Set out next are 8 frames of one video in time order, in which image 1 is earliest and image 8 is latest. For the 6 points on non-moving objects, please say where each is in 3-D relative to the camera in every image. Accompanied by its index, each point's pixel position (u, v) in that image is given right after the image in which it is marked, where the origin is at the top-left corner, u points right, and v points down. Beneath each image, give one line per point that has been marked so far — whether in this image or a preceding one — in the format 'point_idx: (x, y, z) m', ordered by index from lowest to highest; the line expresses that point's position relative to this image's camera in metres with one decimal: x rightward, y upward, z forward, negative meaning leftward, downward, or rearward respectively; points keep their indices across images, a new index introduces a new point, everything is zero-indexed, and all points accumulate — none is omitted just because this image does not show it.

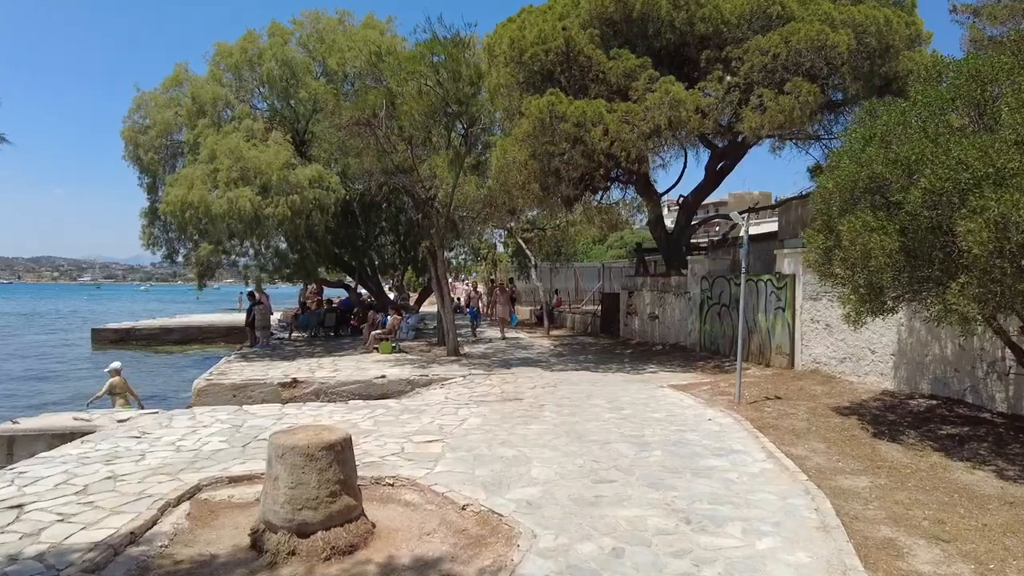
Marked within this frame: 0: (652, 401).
0: (+2.2, -1.8, +10.3) m
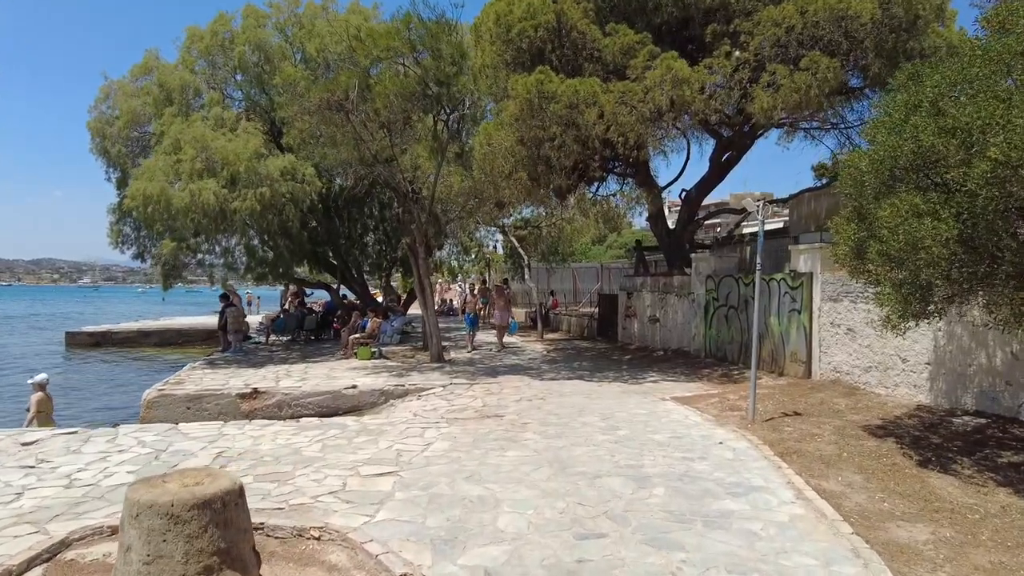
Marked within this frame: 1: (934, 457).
0: (+1.9, -1.8, +8.9) m
1: (+4.4, -1.7, +6.8) m
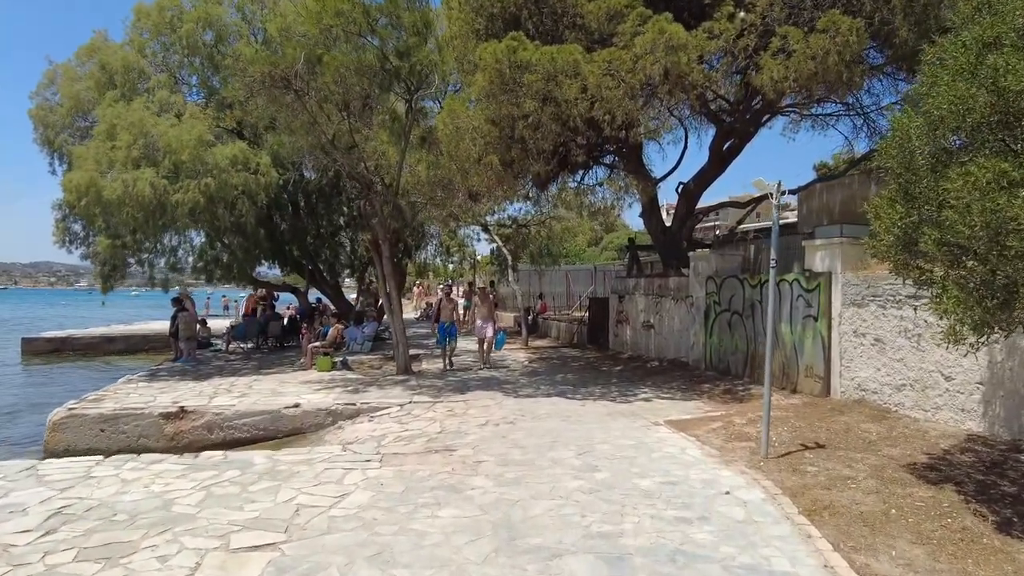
0: (+1.4, -1.8, +7.1) m
1: (+3.9, -1.8, +5.1) m
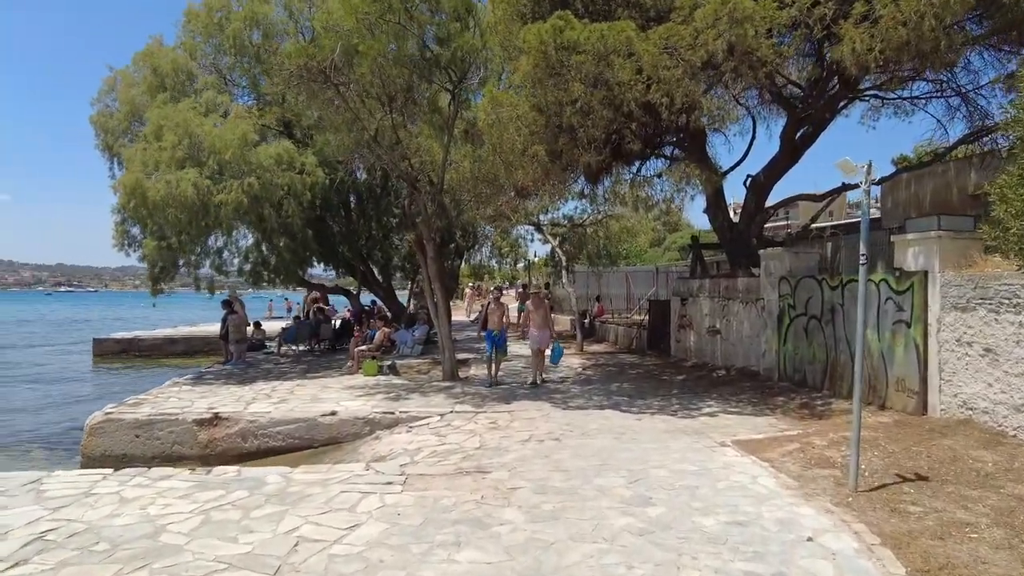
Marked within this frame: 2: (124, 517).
0: (+1.8, -1.8, +6.1) m
1: (+4.0, -1.8, +3.8) m
2: (-3.1, -1.8, +5.2) m
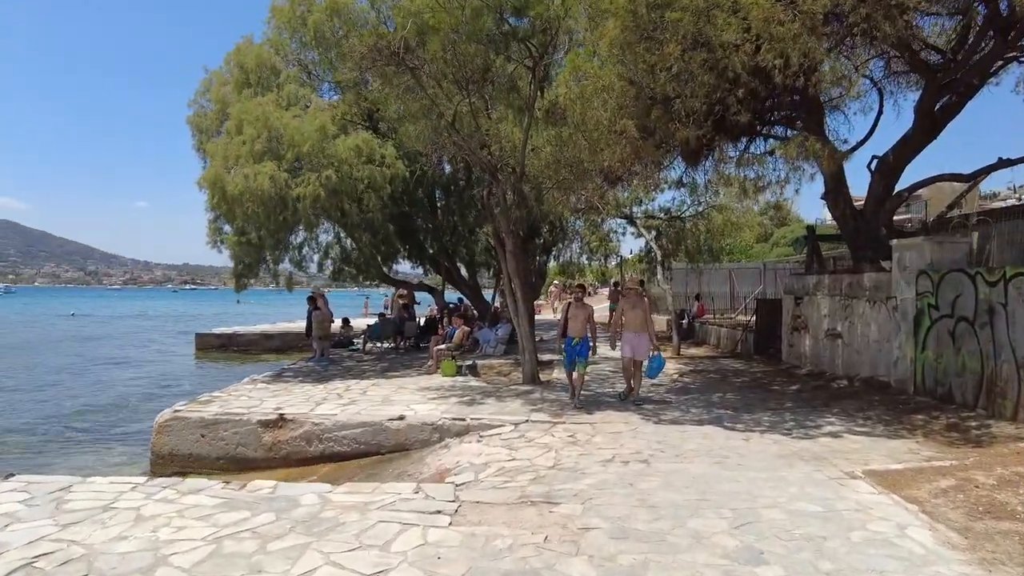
0: (+2.3, -1.7, +4.7) m
1: (+4.2, -1.7, +2.1) m
2: (-2.6, -1.7, +4.5) m
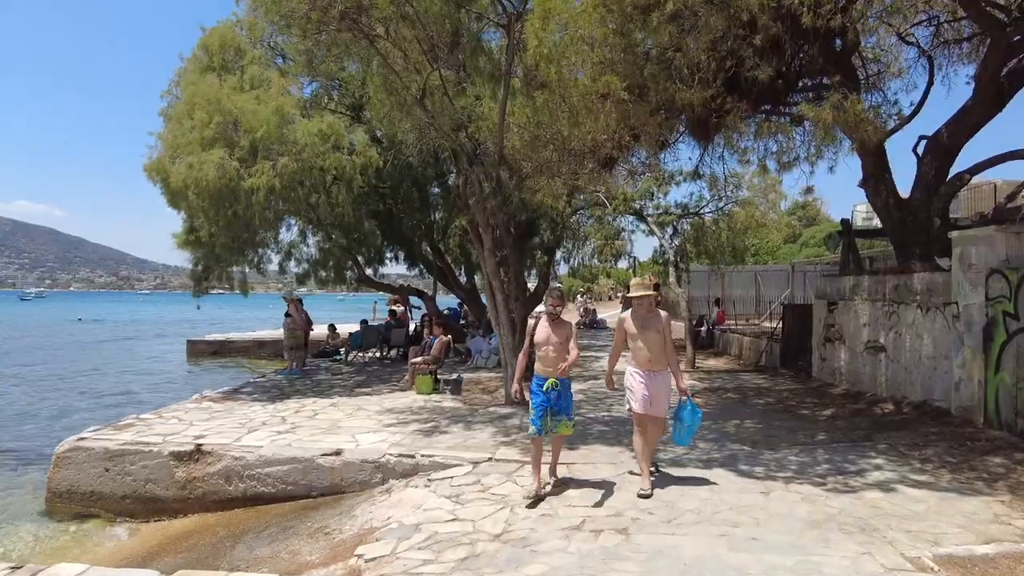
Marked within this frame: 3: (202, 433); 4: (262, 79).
0: (+1.7, -1.7, +2.8) m
1: (+3.5, -1.7, +0.2) m
2: (-3.2, -1.8, +2.8) m
3: (-4.1, -1.9, +8.9) m
4: (-5.1, +4.3, +13.5) m
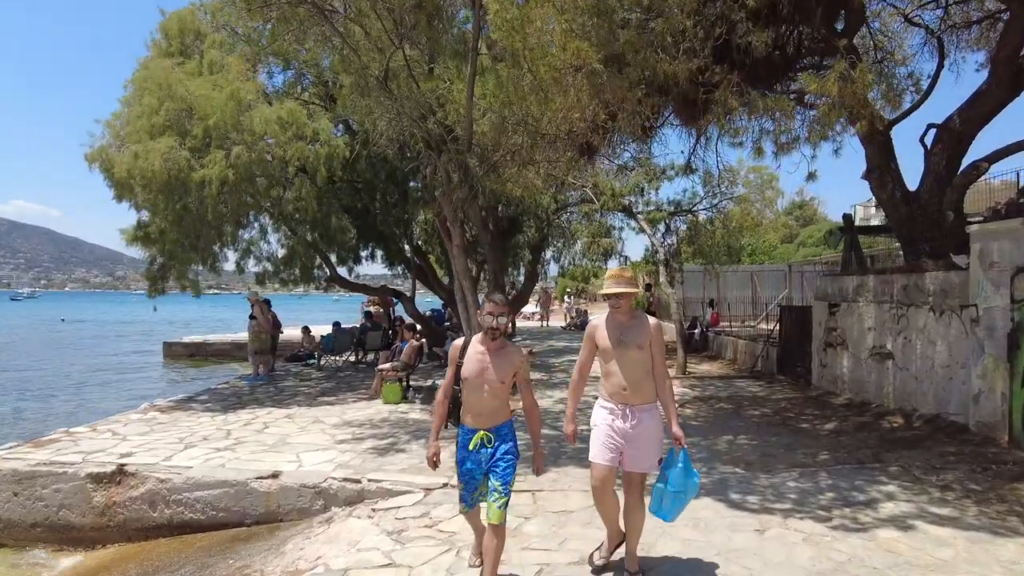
0: (+1.3, -1.7, +1.9) m
1: (+3.1, -1.7, -0.8) m
2: (-3.6, -1.8, +1.9) m
3: (-4.5, -1.9, +7.9) m
4: (-5.5, +4.3, +12.5) m
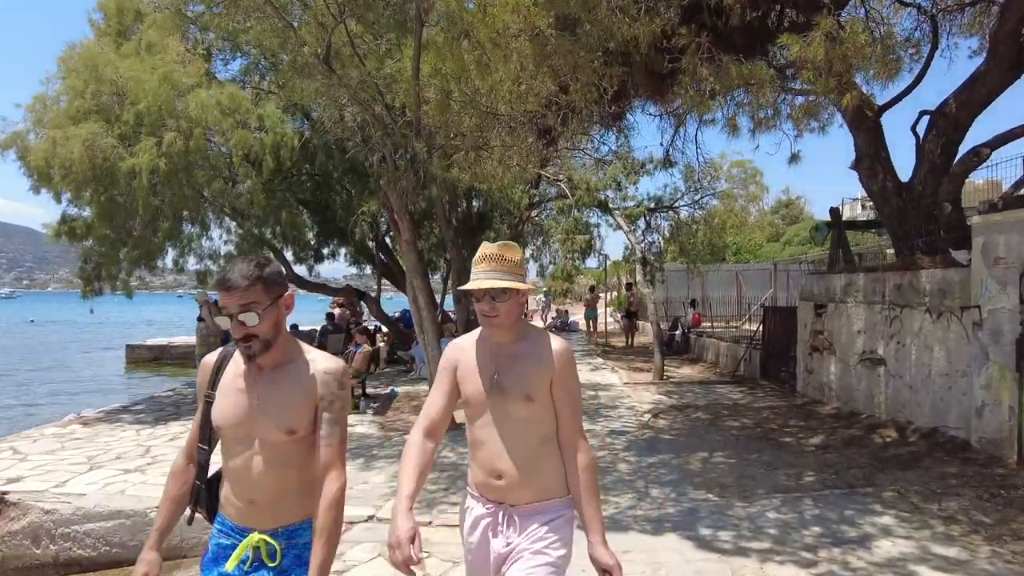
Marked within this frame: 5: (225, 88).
0: (+0.8, -1.7, +1.0) m
1: (+2.7, -1.7, -1.6) m
2: (-4.1, -1.8, +0.9) m
3: (-5.1, -1.9, +7.0) m
4: (-6.2, +4.3, +11.5) m
5: (-4.8, +3.3, +11.0) m
